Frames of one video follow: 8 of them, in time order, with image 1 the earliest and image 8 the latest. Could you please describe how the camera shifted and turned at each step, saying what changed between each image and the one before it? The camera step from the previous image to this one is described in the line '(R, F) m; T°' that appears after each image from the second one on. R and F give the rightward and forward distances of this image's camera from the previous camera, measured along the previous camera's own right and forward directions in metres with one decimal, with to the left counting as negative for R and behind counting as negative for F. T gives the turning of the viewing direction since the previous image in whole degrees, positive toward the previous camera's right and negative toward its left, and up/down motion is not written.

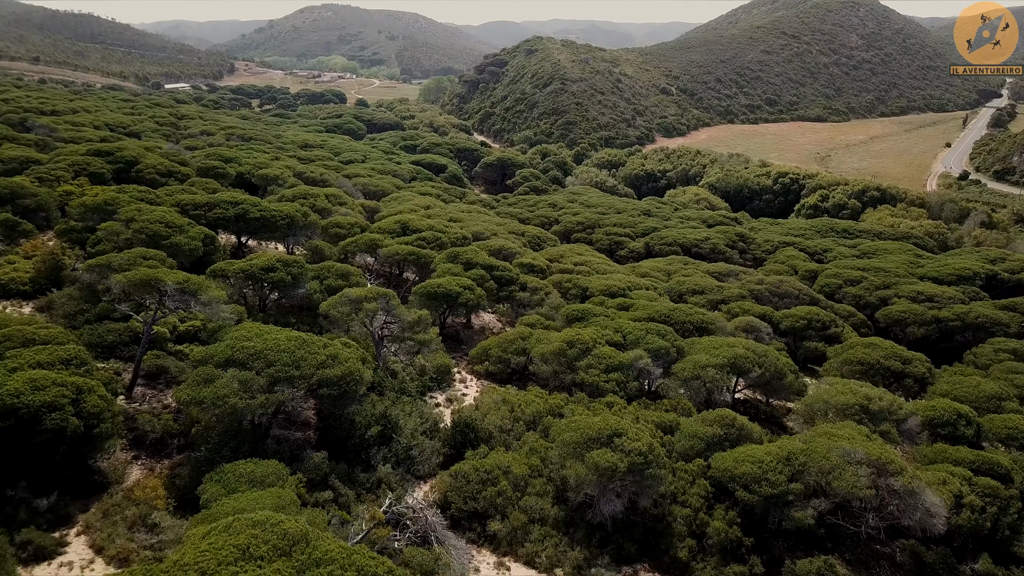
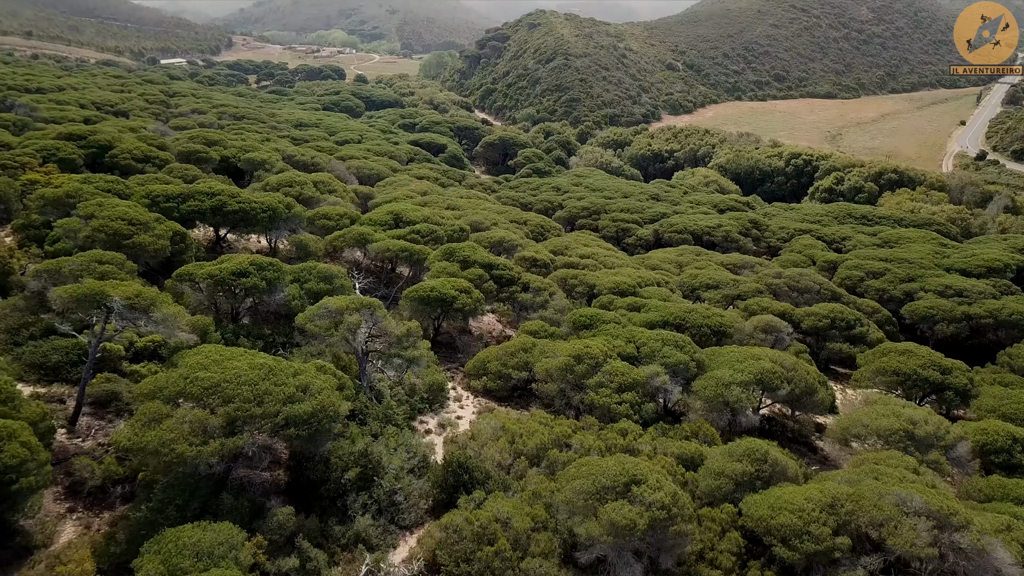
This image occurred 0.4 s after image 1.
(0.0, +2.5) m; 0°
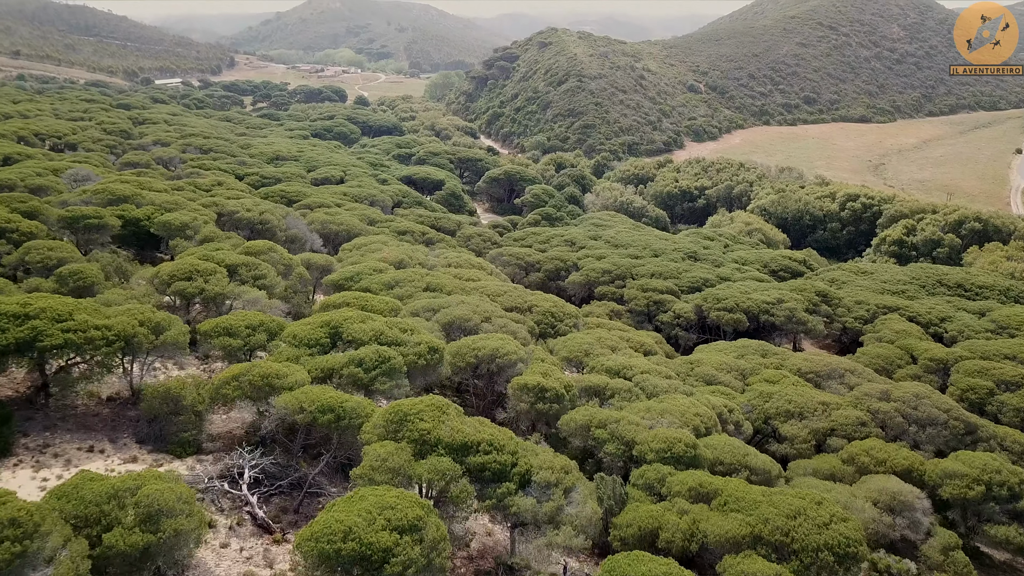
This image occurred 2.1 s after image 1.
(+0.4, +10.7) m; -1°
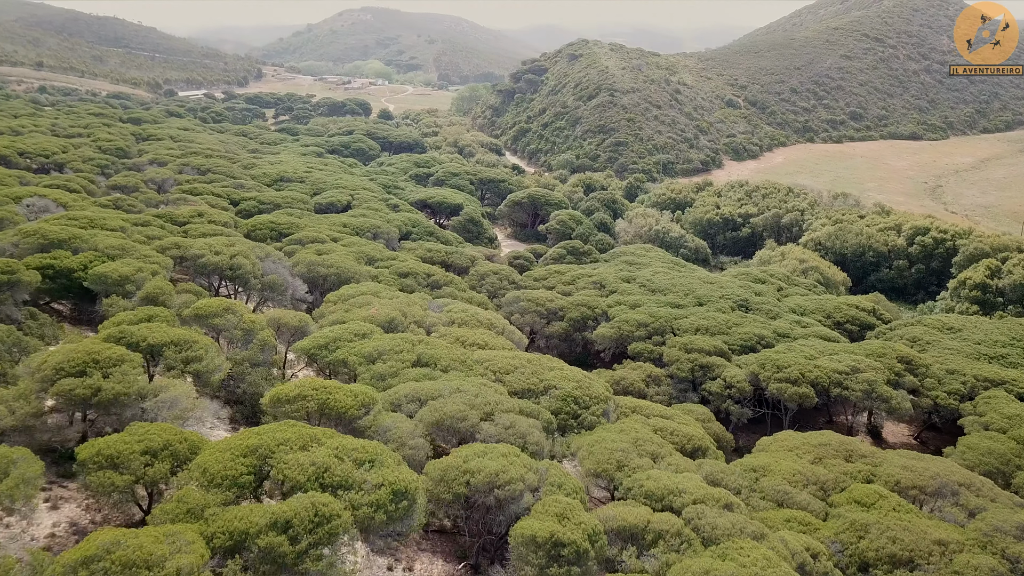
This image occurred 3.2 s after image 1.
(+0.5, +6.5) m; -2°
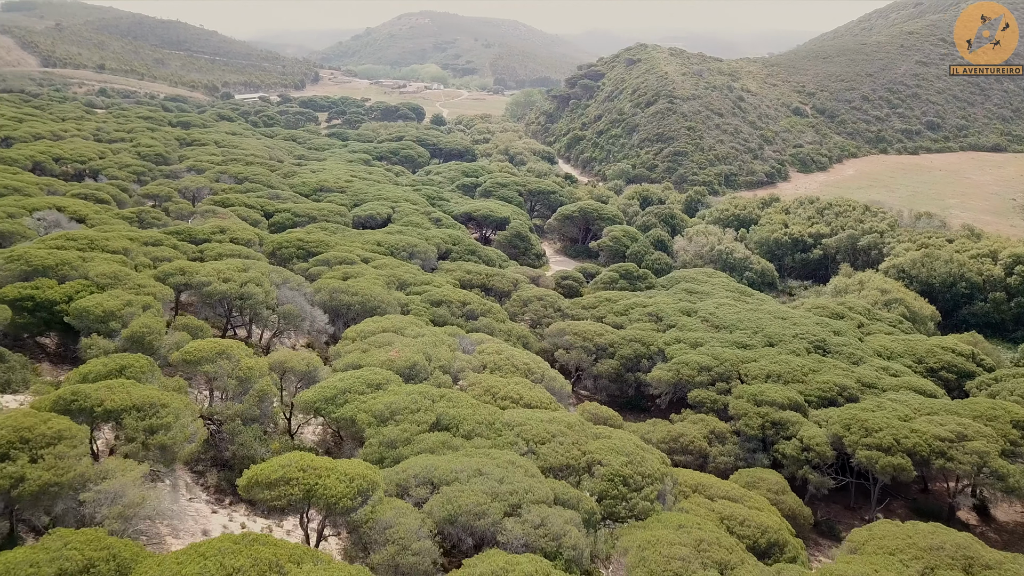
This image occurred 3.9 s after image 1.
(+0.3, +4.2) m; -4°
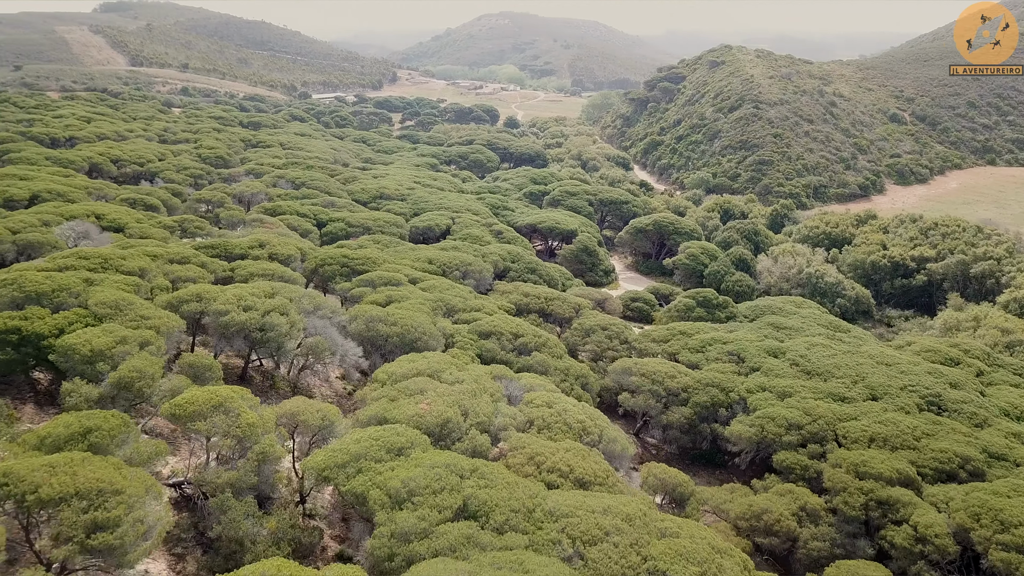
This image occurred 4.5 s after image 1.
(+0.5, +4.1) m; -5°
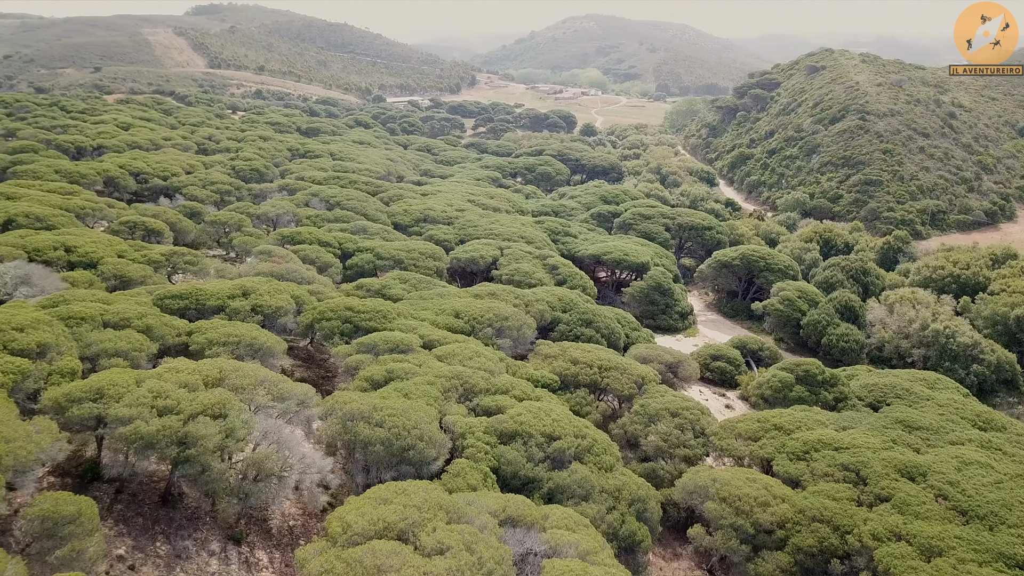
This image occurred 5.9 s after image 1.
(+1.2, +8.2) m; -6°
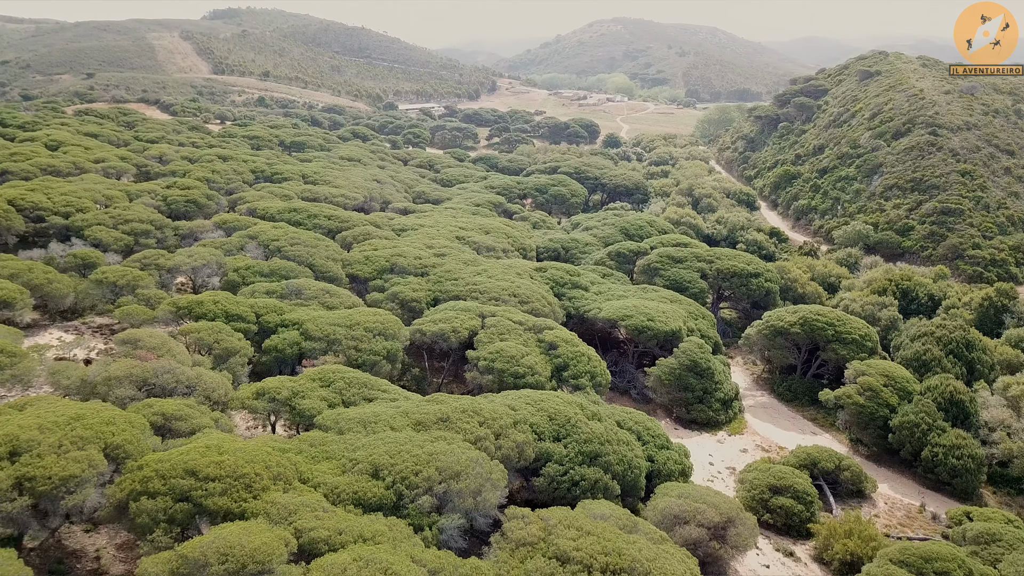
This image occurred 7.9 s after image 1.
(+1.8, +12.2) m; -2°
